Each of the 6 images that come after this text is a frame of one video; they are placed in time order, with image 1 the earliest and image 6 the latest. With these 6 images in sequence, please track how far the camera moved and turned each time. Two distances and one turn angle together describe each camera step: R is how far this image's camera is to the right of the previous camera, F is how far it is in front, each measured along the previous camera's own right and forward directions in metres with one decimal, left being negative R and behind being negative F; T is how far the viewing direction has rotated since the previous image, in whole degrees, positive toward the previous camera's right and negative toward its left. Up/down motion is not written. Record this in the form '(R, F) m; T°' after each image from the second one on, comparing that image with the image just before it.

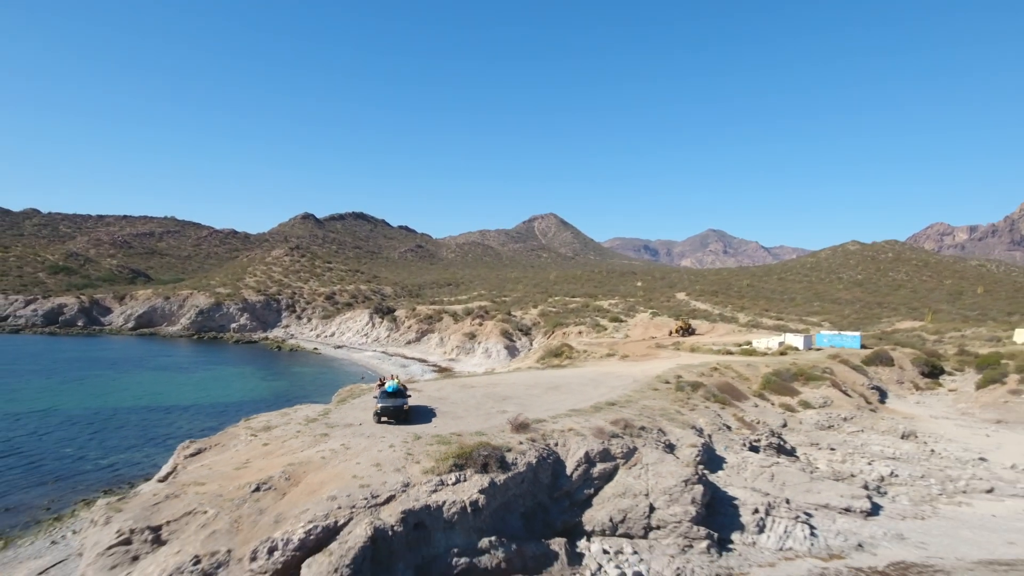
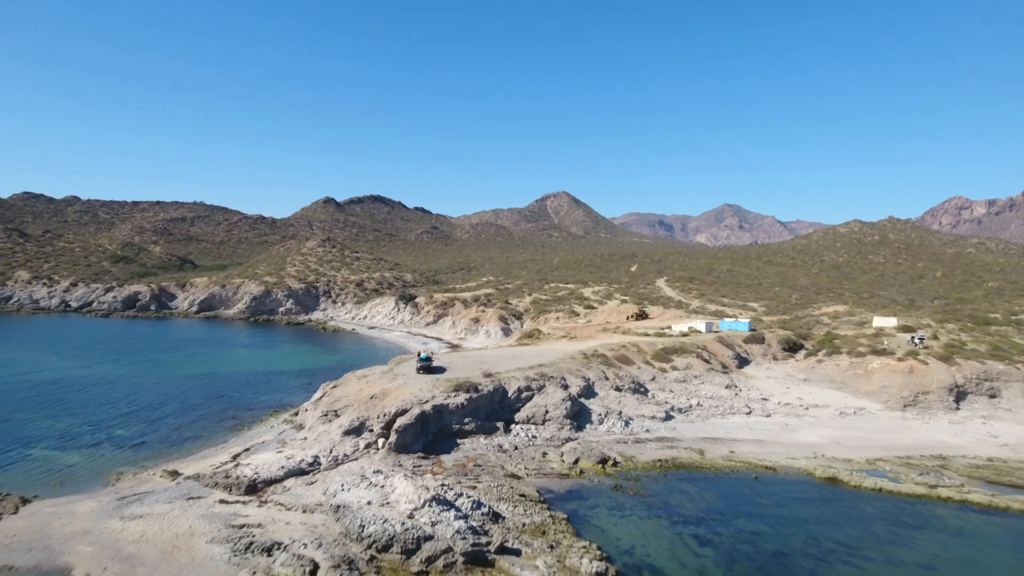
(+1.7, -12.1) m; -1°
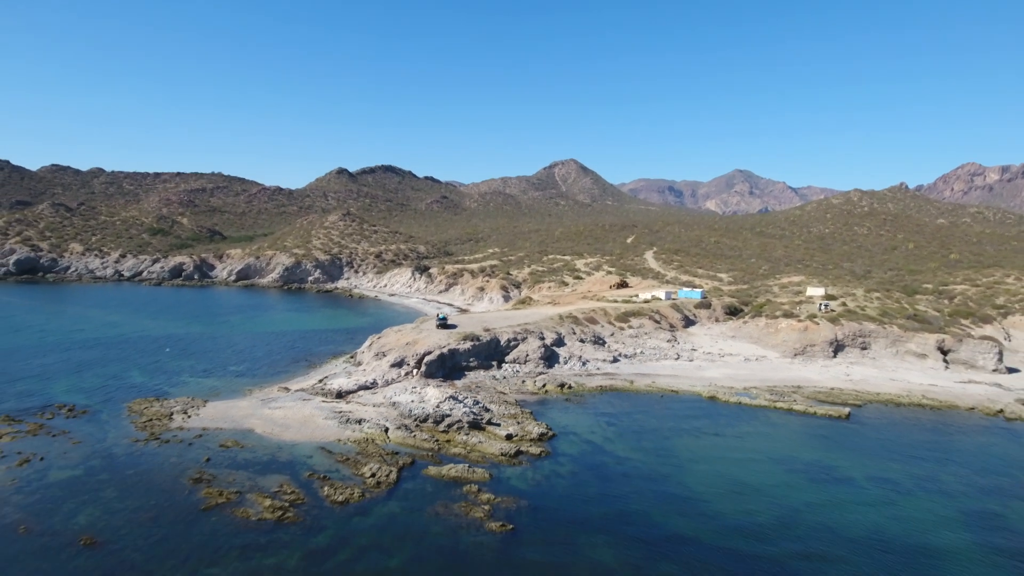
(+1.0, -9.7) m; -1°
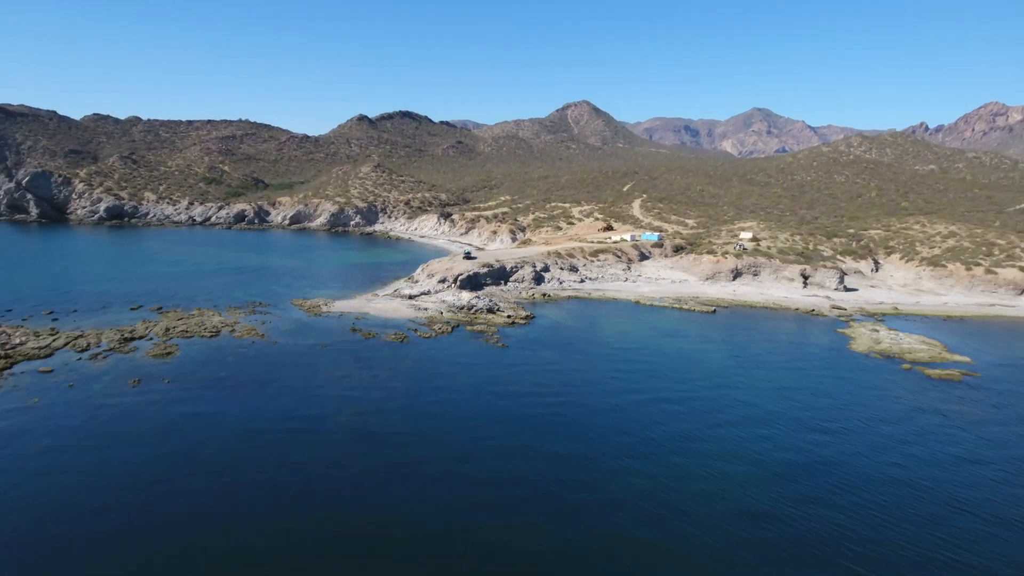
(+1.0, -17.8) m; -1°
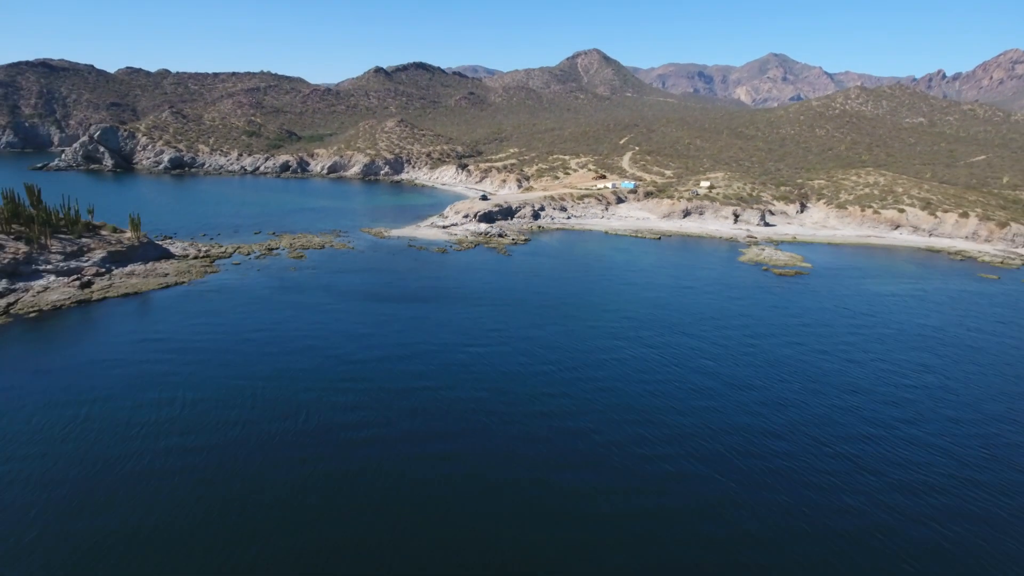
(+0.6, -18.5) m; -1°
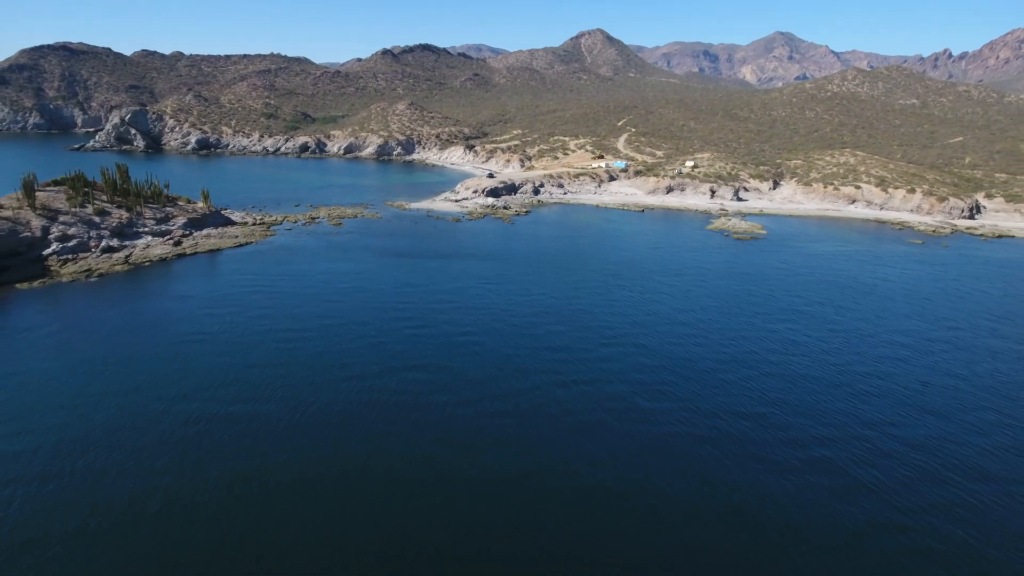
(+0.1, -9.9) m; 0°
